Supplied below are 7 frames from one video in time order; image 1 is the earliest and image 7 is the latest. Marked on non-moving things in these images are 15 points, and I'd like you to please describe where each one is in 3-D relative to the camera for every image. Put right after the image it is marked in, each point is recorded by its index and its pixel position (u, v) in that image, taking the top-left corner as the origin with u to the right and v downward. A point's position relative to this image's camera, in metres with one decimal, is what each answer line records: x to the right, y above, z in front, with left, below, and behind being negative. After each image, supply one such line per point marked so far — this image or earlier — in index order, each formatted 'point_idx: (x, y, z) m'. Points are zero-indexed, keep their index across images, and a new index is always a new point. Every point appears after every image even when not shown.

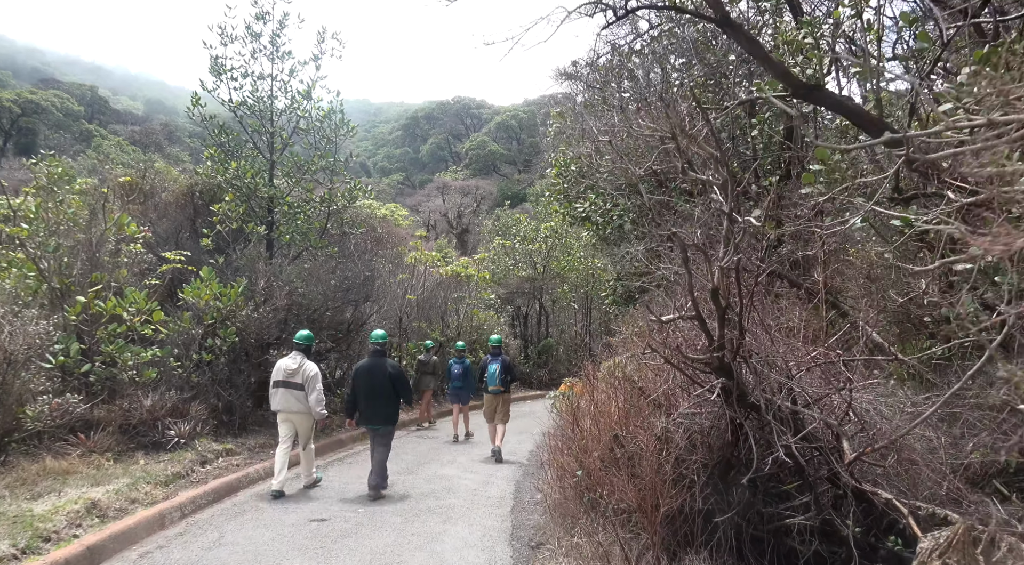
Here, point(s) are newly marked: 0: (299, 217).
0: (-3.7, +1.1, +12.4) m
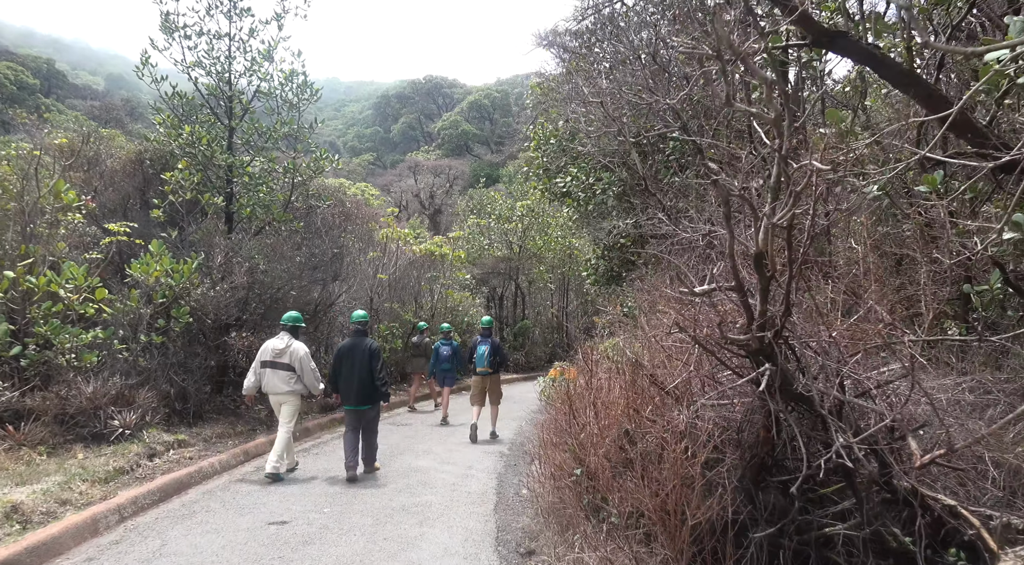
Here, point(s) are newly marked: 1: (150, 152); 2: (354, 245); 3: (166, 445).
0: (-4.0, +1.5, +11.5) m
1: (-5.7, +2.1, +11.4) m
2: (-3.2, +0.8, +14.8) m
3: (-3.8, -1.8, +8.0) m
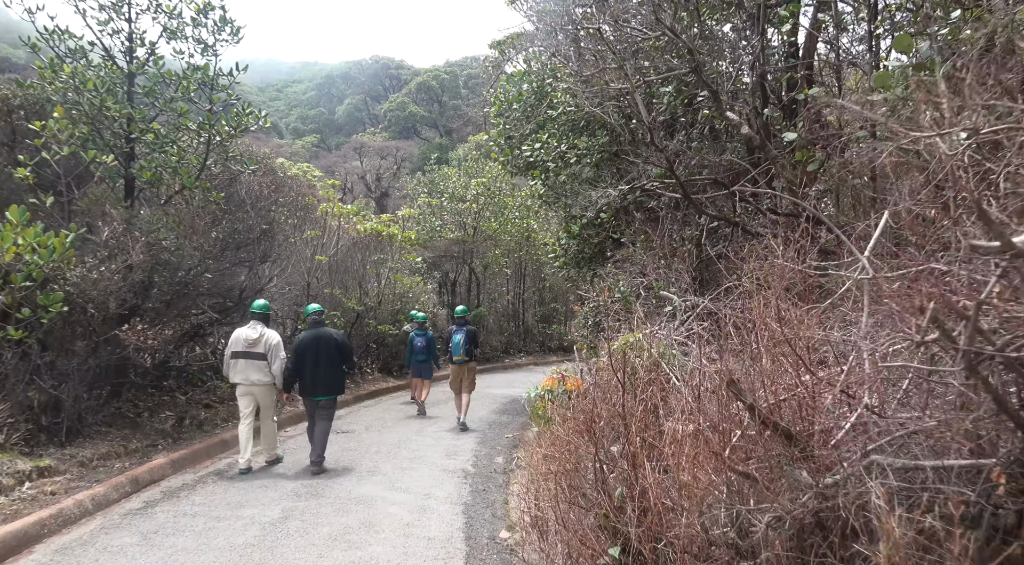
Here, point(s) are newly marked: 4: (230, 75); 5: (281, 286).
0: (-4.5, +1.8, +9.4) m
1: (-6.2, +2.3, +9.2) m
2: (-3.9, +1.1, +12.8) m
3: (-4.1, -1.6, +6.0) m
4: (-4.0, +2.9, +10.2) m
5: (-4.0, -0.1, +12.6) m
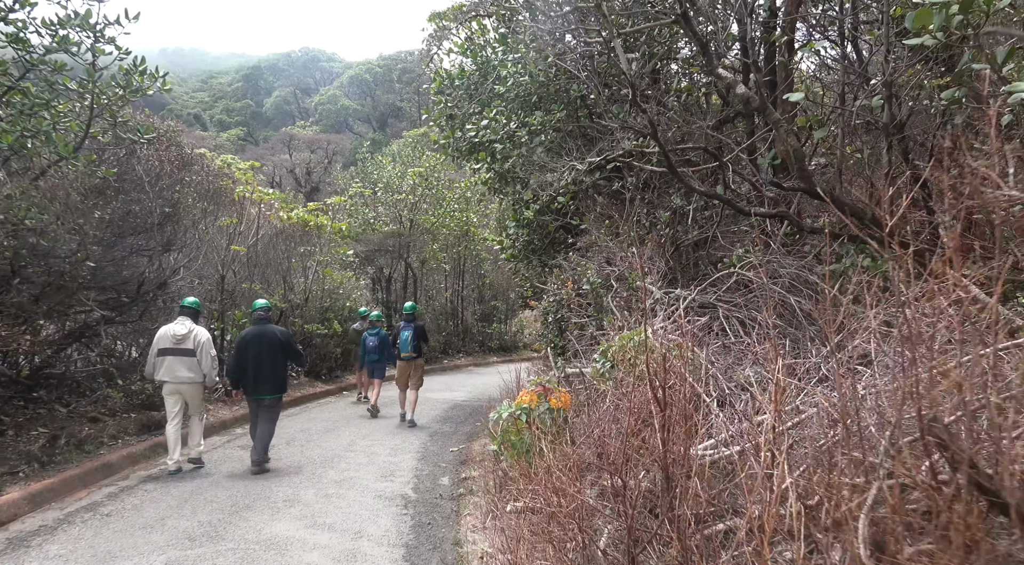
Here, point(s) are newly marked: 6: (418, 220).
0: (-5.1, +1.9, +7.8) m
1: (-6.7, +2.4, +7.4) m
2: (-4.8, +1.2, +11.2) m
3: (-4.4, -1.5, +4.4) m
4: (-4.6, +3.0, +8.6) m
5: (-4.9, 0.0, +11.0) m
6: (-2.5, +1.7, +19.8) m
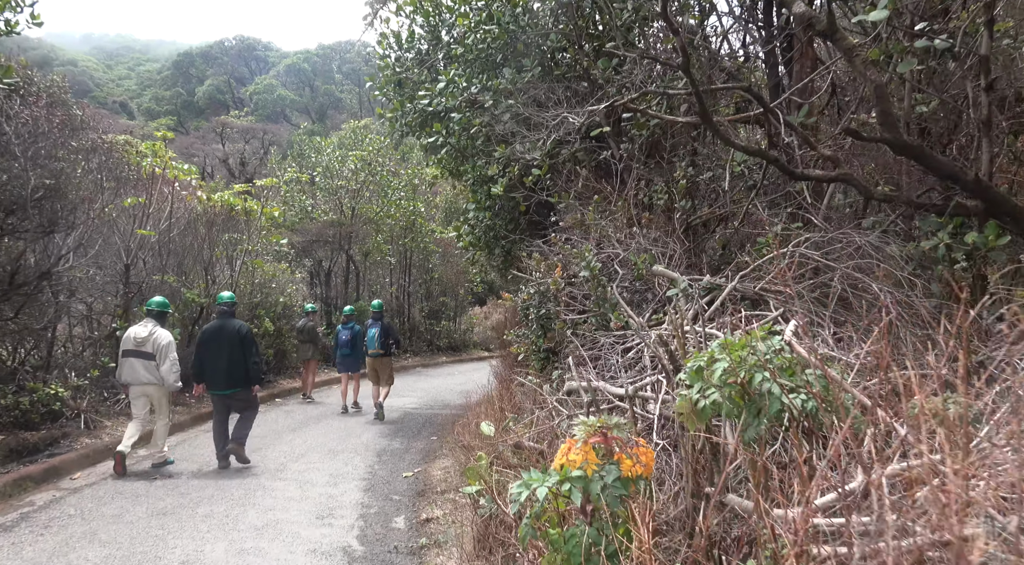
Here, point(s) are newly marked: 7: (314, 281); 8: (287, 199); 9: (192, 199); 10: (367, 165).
0: (-5.3, +2.0, +5.9) m
1: (-6.9, +2.5, +5.3) m
2: (-5.4, +1.3, +9.3) m
3: (-4.4, -1.4, +2.6) m
4: (-4.9, +3.1, +6.7) m
5: (-5.4, +0.2, +9.1) m
6: (-3.7, +1.9, +18.0) m
7: (-5.1, 0.0, +18.6) m
8: (-5.5, +2.1, +17.7) m
9: (-5.3, +1.4, +12.0) m
10: (-3.6, +2.9, +17.9) m
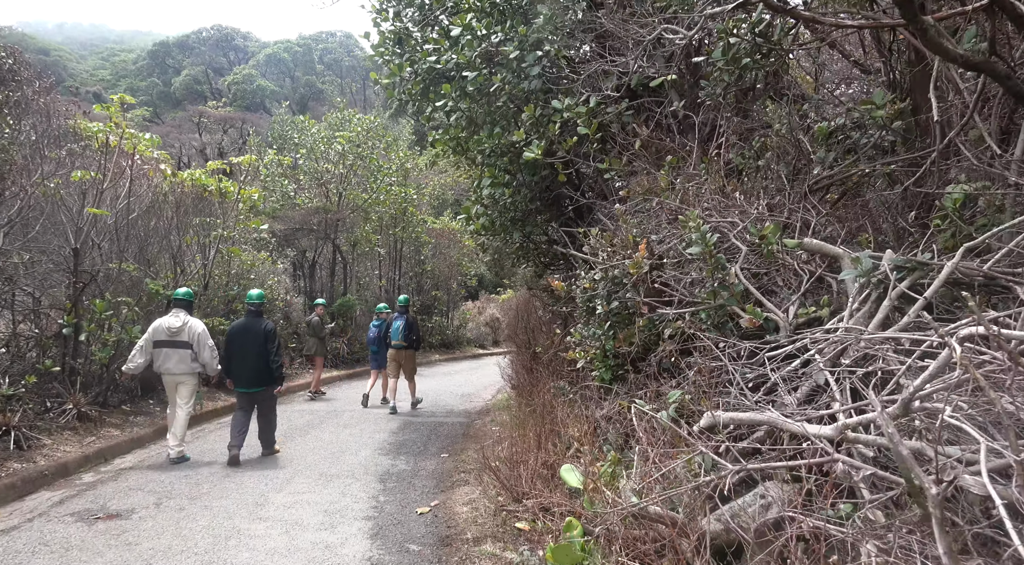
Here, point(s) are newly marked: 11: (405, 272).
0: (-4.9, +2.1, +4.3) m
1: (-6.6, +2.7, +3.7) m
2: (-5.1, +1.5, +7.6) m
3: (-3.9, -1.3, +1.0) m
4: (-4.6, +3.3, +5.1) m
5: (-5.1, +0.3, +7.5) m
6: (-3.7, +2.1, +16.4) m
7: (-5.0, +0.2, +17.0) m
8: (-5.4, +2.3, +16.1) m
9: (-5.1, +1.5, +10.4) m
10: (-3.5, +3.1, +16.3) m
11: (-2.9, +0.3, +19.7) m
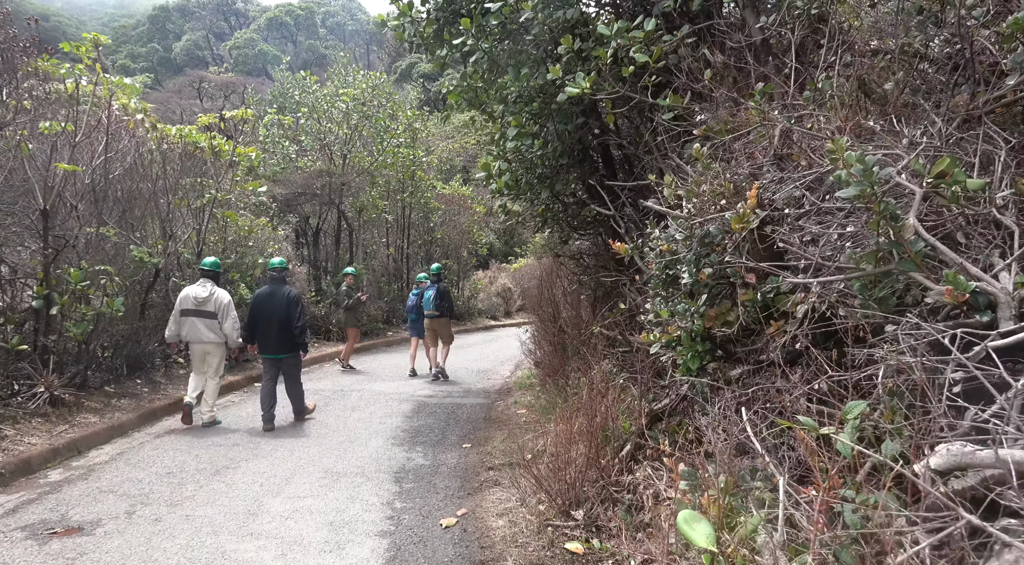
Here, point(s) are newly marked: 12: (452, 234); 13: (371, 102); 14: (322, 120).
0: (-4.7, +2.3, +3.2) m
1: (-6.3, +2.8, +2.6) m
2: (-4.8, +1.8, +6.6) m
3: (-3.7, -1.3, +0.1) m
4: (-4.3, +3.5, +3.9) m
5: (-4.8, +0.6, +6.5) m
6: (-3.3, +2.7, +15.3) m
7: (-4.7, +0.9, +15.9) m
8: (-5.1, +2.9, +15.0) m
9: (-4.8, +2.0, +9.3) m
10: (-3.1, +3.8, +15.2) m
11: (-2.5, +1.1, +18.6) m
12: (-1.5, +1.3, +19.3) m
13: (-3.0, +3.9, +15.4) m
14: (-3.9, +3.4, +15.1) m
